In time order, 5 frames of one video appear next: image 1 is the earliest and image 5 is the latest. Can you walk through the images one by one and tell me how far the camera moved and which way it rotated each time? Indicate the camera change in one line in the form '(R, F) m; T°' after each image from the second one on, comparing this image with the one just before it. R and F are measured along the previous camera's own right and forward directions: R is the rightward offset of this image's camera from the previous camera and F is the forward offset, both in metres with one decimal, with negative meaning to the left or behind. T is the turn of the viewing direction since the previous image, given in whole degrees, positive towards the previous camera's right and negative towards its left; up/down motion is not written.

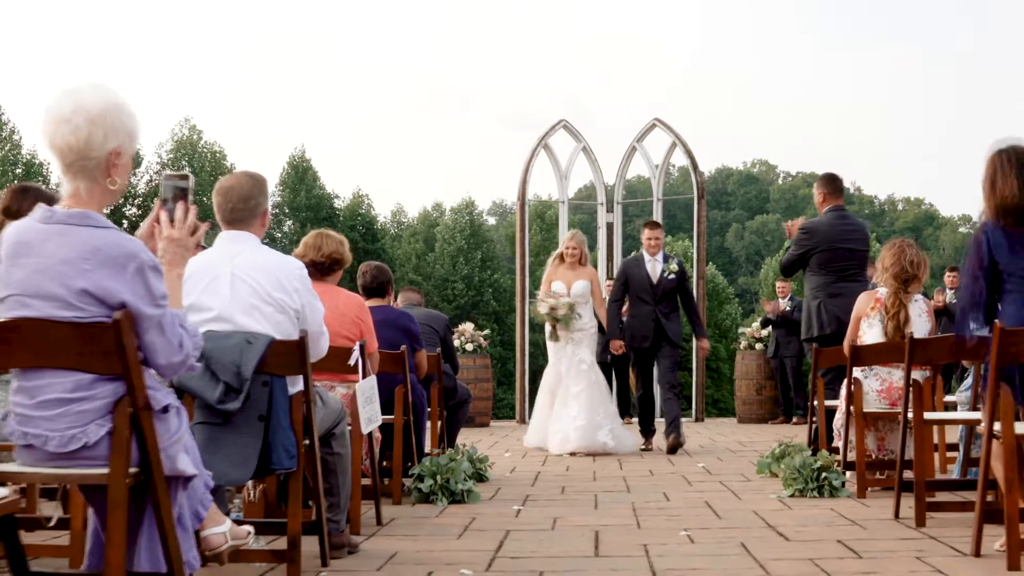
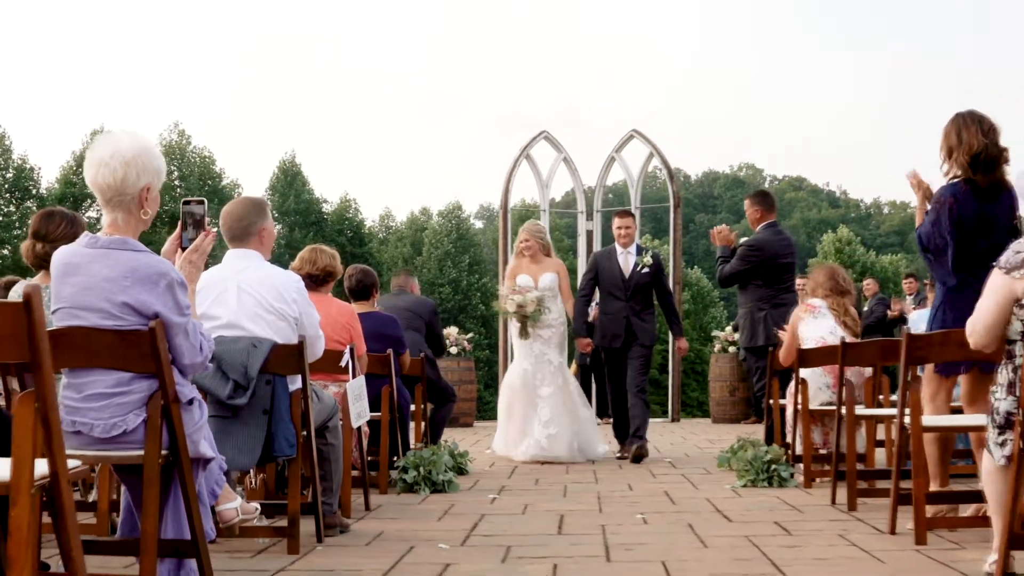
(+0.1, -0.7) m; +1°
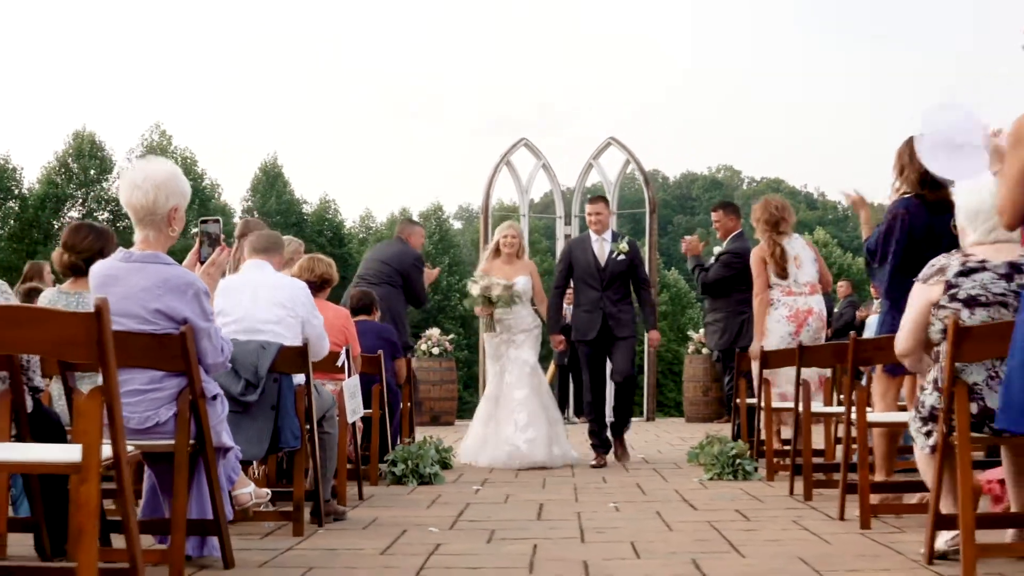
(0.0, -0.5) m; +1°
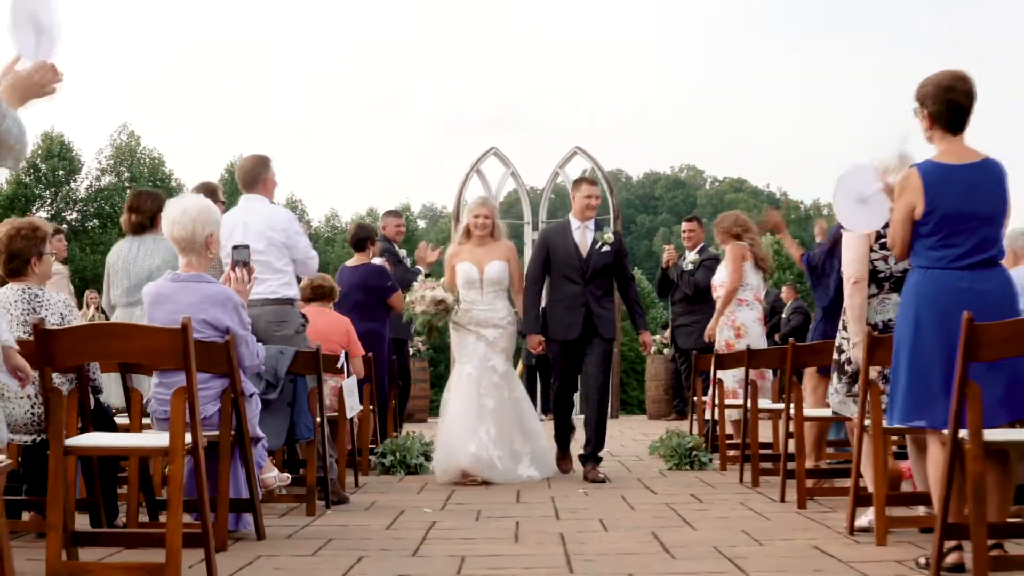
(-0.1, -0.8) m; +2°
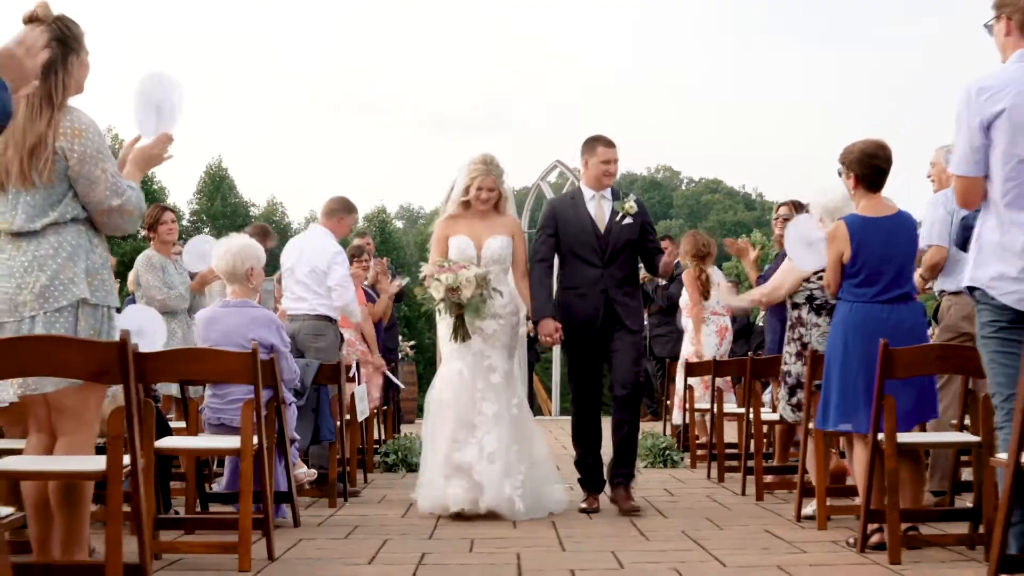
(-0.1, -0.9) m; +1°
